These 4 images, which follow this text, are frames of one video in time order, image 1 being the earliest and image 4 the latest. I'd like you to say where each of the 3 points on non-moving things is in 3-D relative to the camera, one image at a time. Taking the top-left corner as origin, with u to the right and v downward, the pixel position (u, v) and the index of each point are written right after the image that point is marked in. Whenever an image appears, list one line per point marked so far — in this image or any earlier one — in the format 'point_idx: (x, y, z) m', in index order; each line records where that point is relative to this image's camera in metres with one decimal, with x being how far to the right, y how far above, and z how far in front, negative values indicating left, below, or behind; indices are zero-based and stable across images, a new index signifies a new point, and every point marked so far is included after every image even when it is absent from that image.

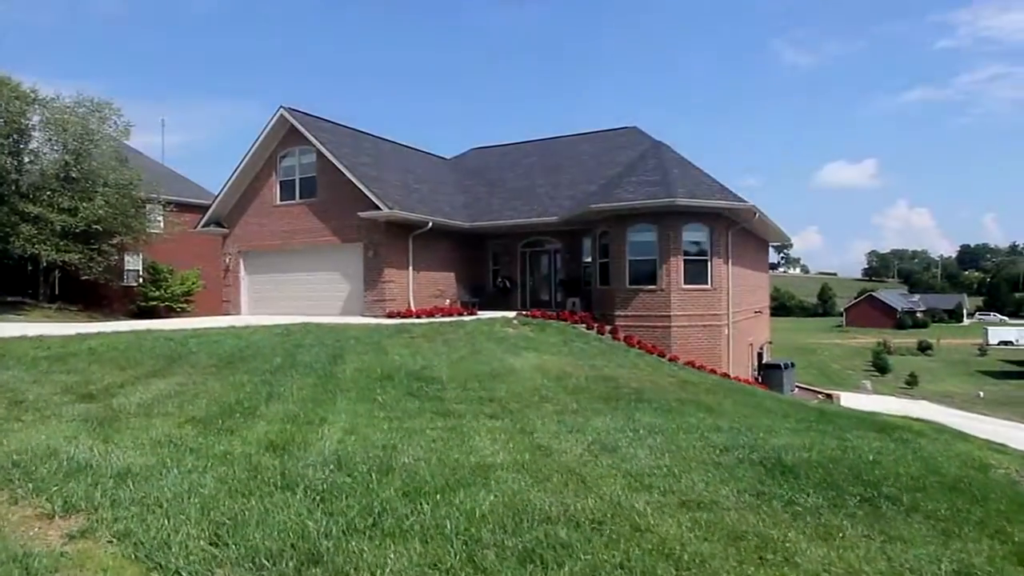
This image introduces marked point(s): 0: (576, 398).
0: (+0.8, -1.3, +8.2) m
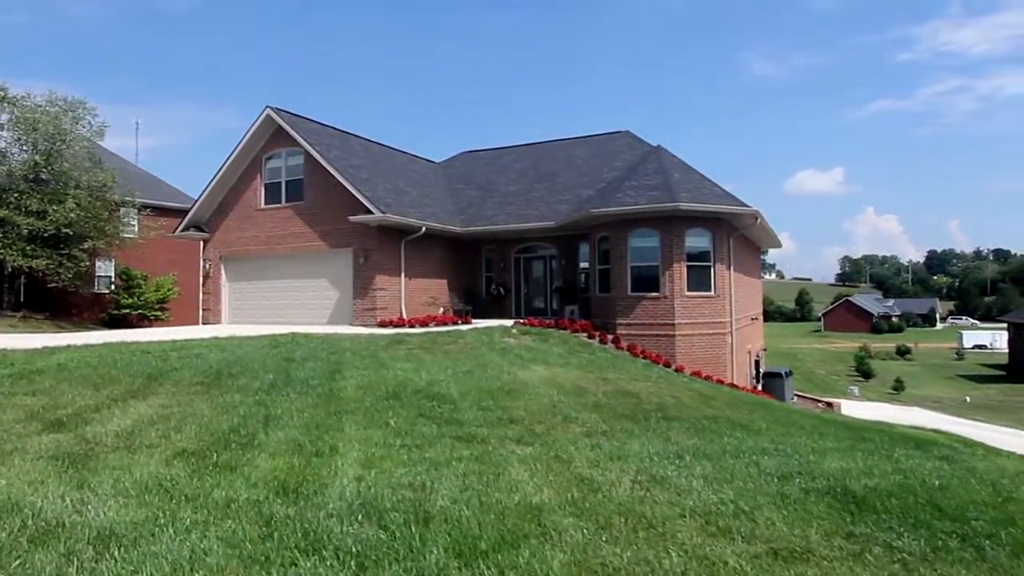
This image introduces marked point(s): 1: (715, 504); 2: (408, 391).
0: (+1.0, -1.4, +7.6) m
1: (+1.4, -1.5, +4.7) m
2: (-1.2, -1.2, +7.9) m
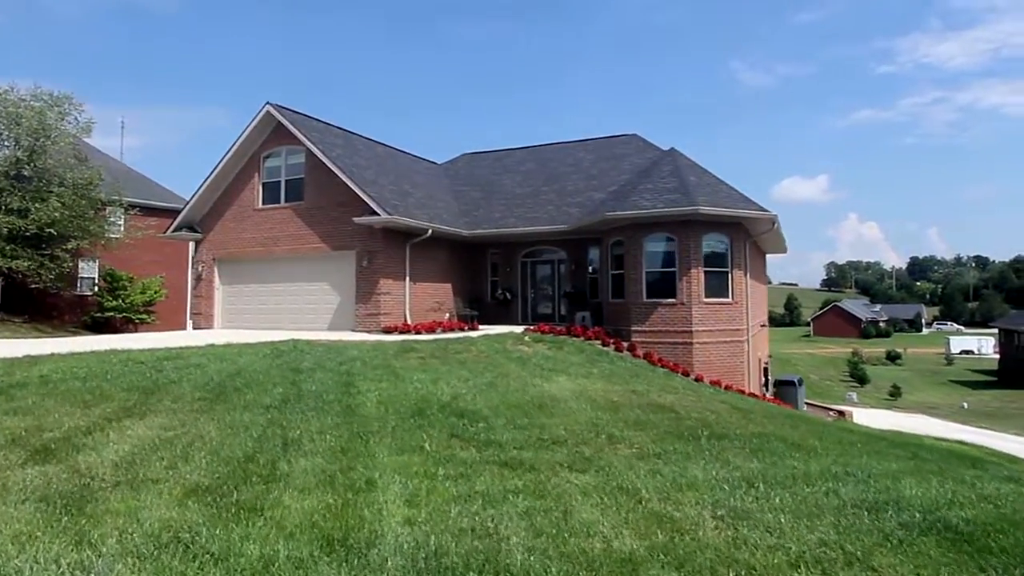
0: (+1.4, -1.5, +6.9) m
1: (+1.8, -1.5, +4.0) m
2: (-0.8, -1.2, +7.2) m
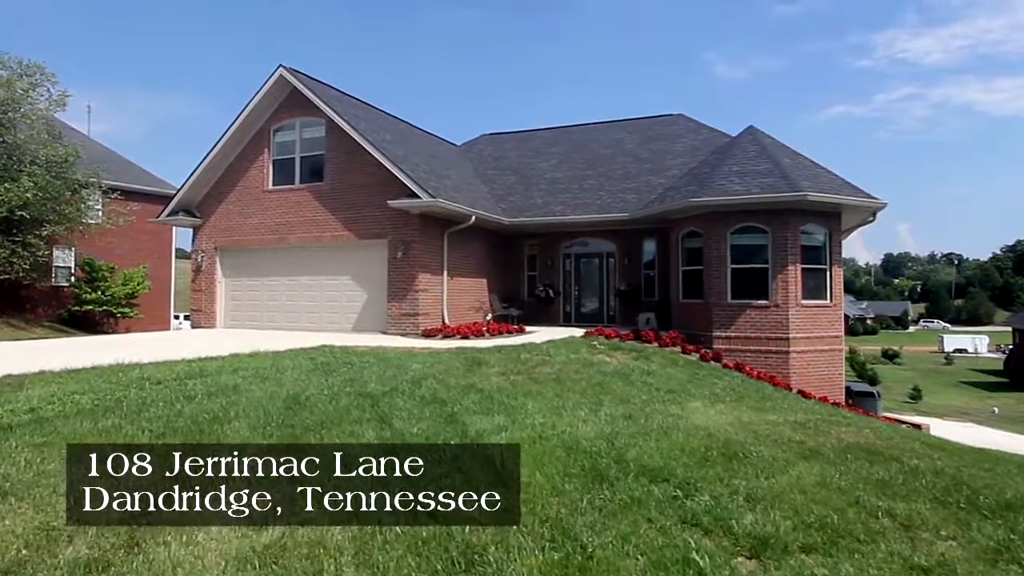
0: (+2.9, -1.5, +4.8) m
1: (+3.4, -1.6, +1.9) m
2: (+0.7, -1.3, +5.0) m
